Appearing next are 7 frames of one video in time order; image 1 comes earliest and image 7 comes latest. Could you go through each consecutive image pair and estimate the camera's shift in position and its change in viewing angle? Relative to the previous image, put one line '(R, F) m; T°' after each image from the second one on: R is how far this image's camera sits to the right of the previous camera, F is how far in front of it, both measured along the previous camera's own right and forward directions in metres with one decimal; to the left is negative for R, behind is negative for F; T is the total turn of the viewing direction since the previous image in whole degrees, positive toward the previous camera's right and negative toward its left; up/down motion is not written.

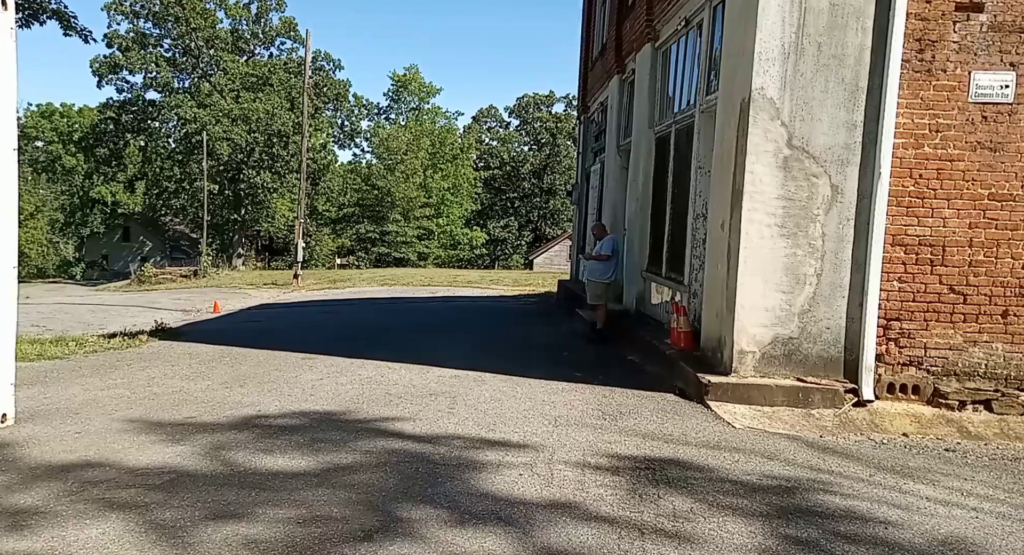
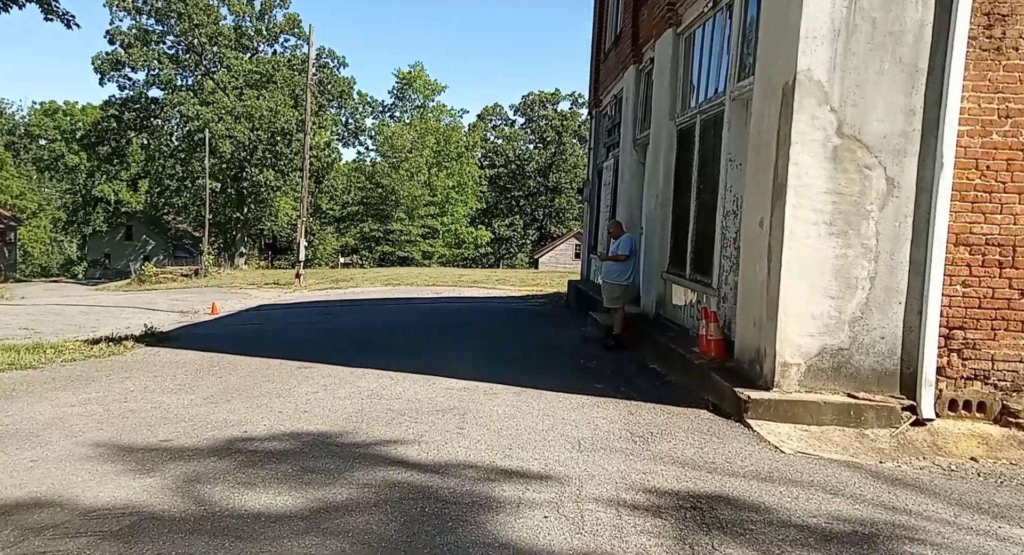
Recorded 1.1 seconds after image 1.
(-0.1, +0.7) m; 0°
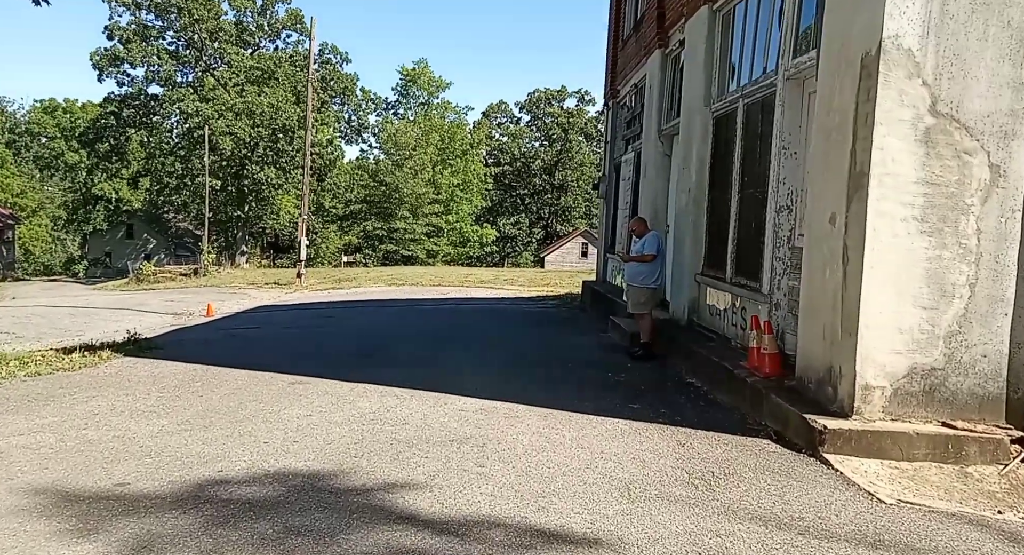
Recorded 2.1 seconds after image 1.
(-0.1, +0.9) m; 0°
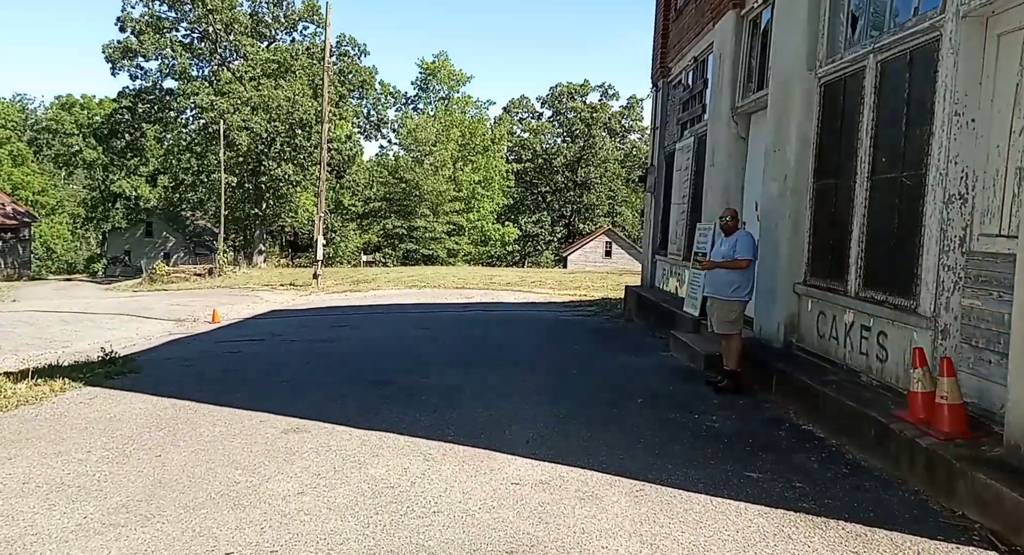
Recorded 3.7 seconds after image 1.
(-0.3, +1.7) m; -1°
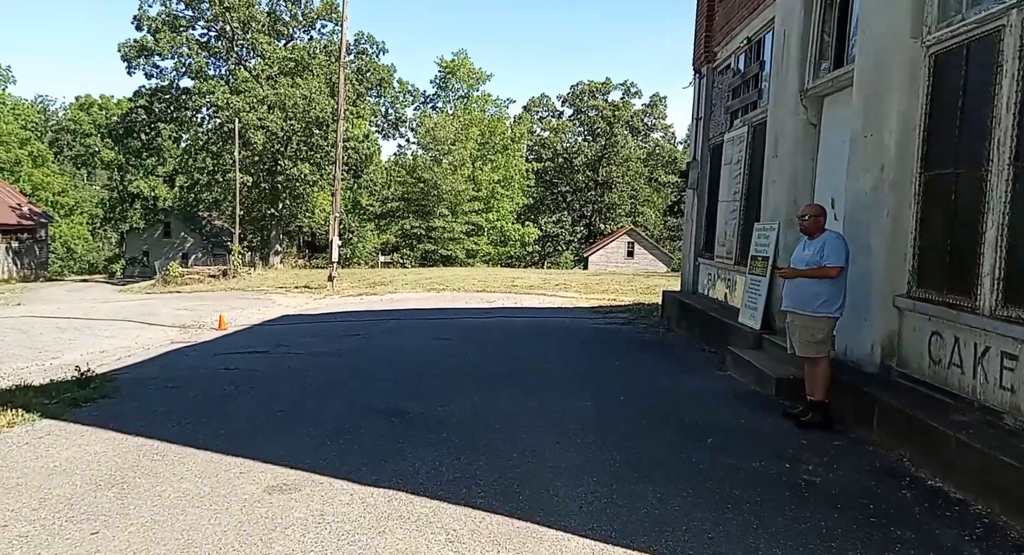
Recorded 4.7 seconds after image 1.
(-0.1, +1.2) m; -1°
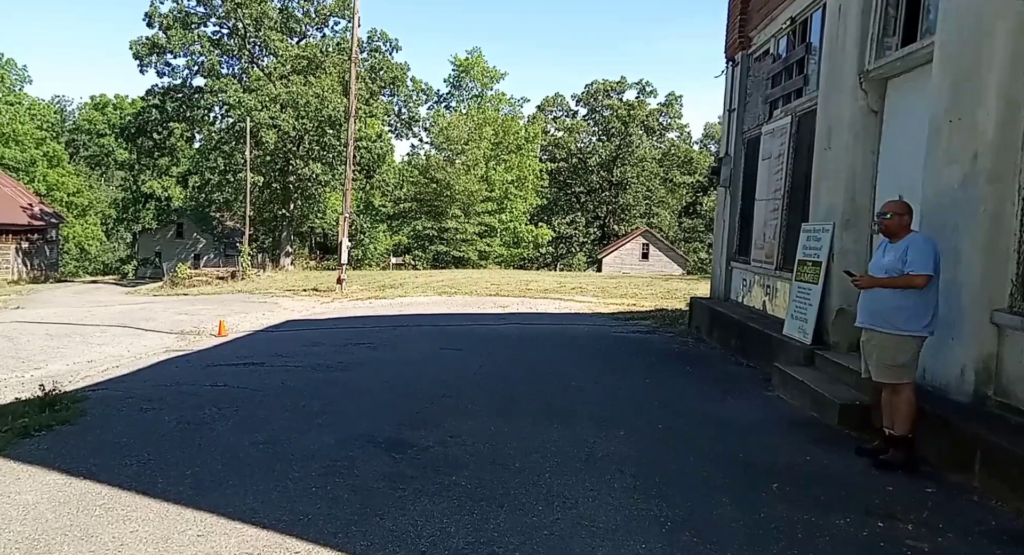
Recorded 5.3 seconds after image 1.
(-0.1, +0.9) m; -1°
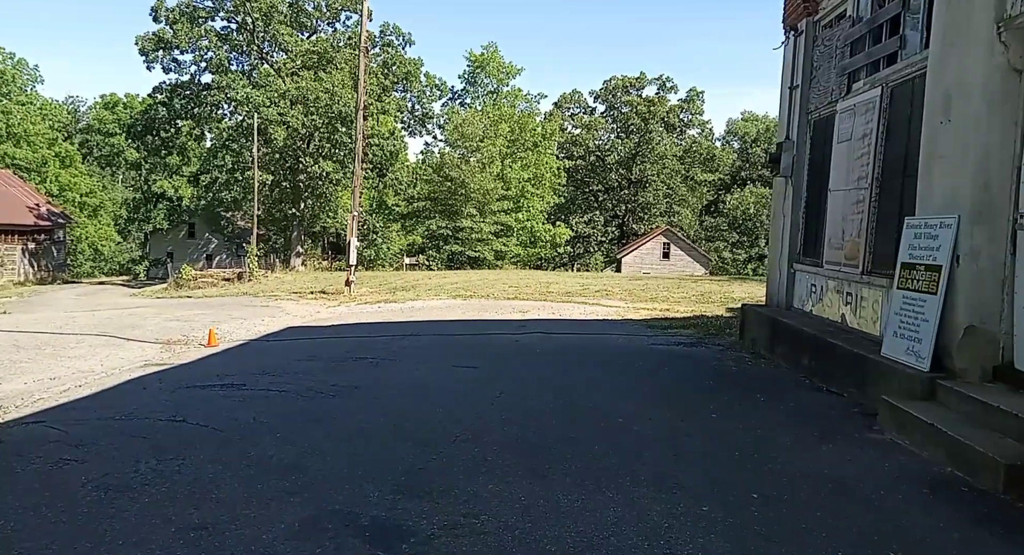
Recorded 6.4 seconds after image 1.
(-0.1, +1.6) m; -1°
